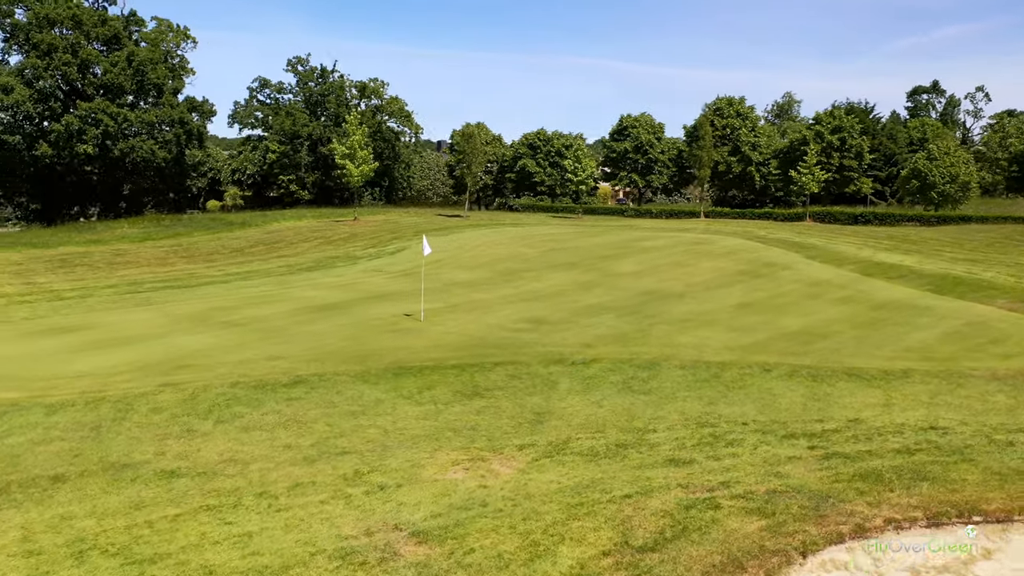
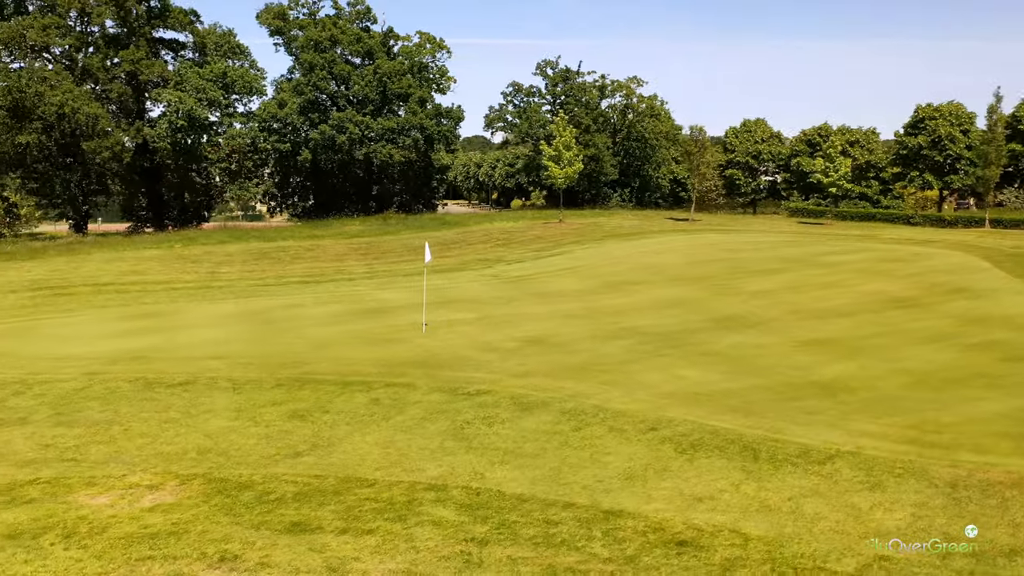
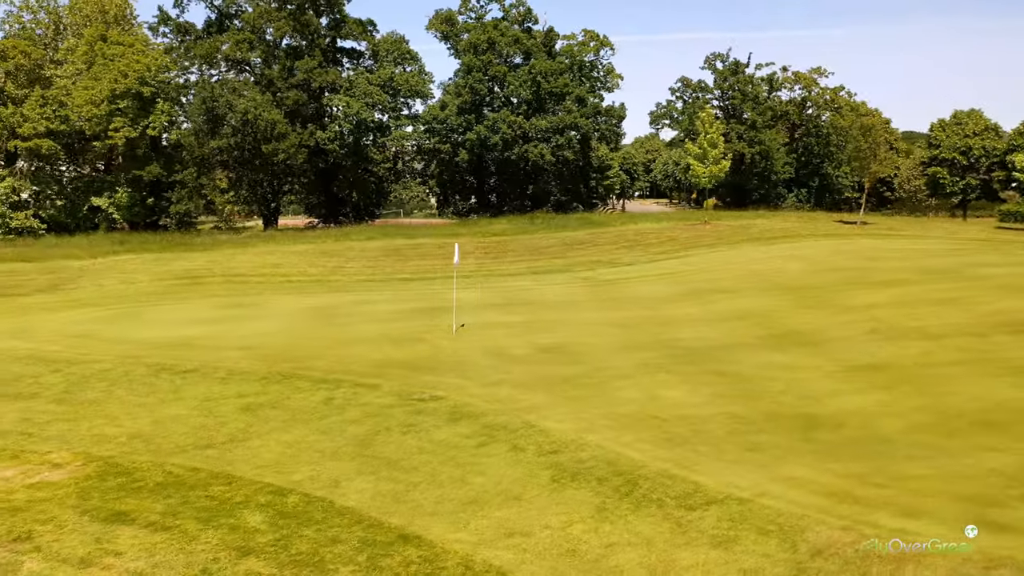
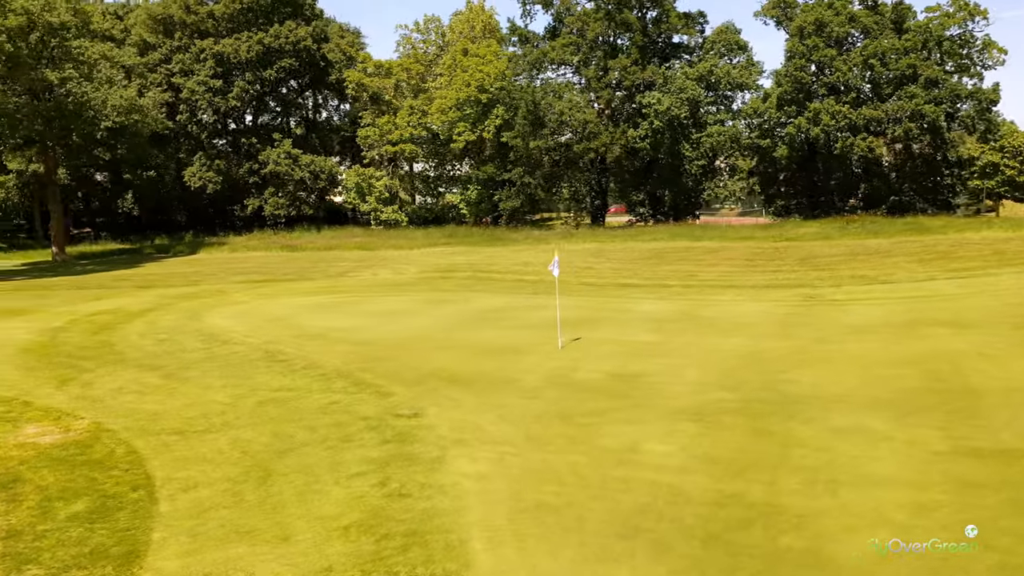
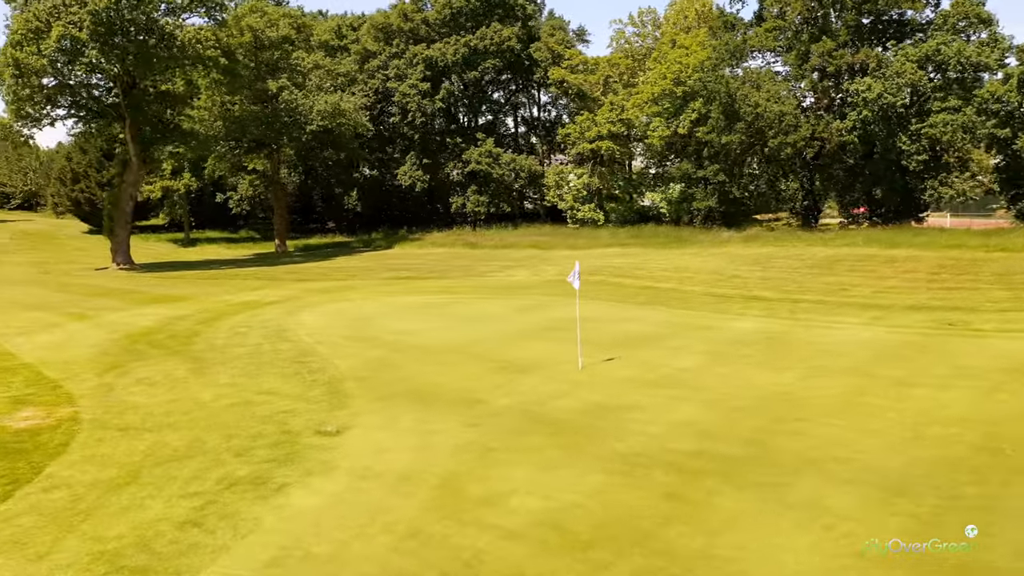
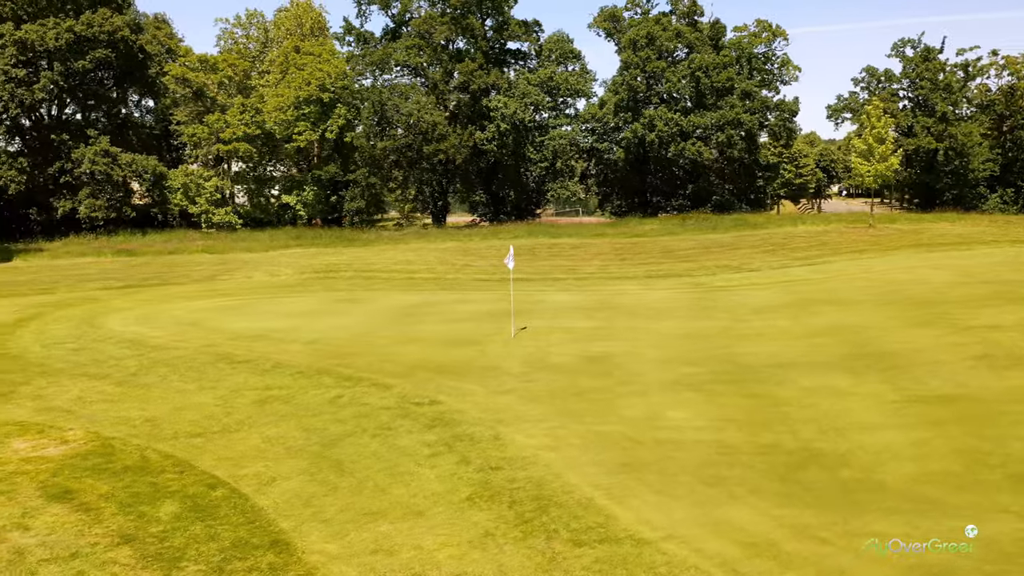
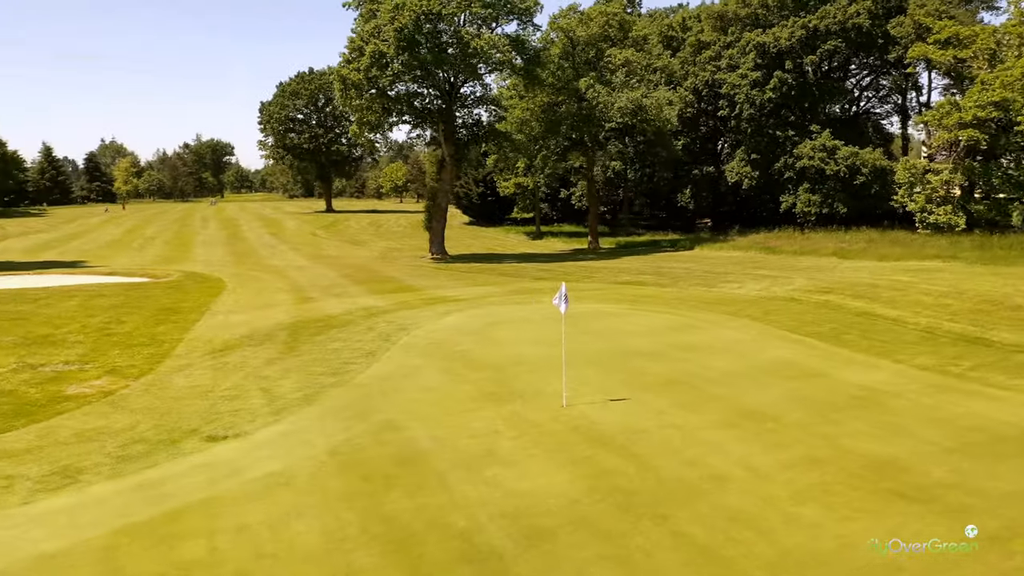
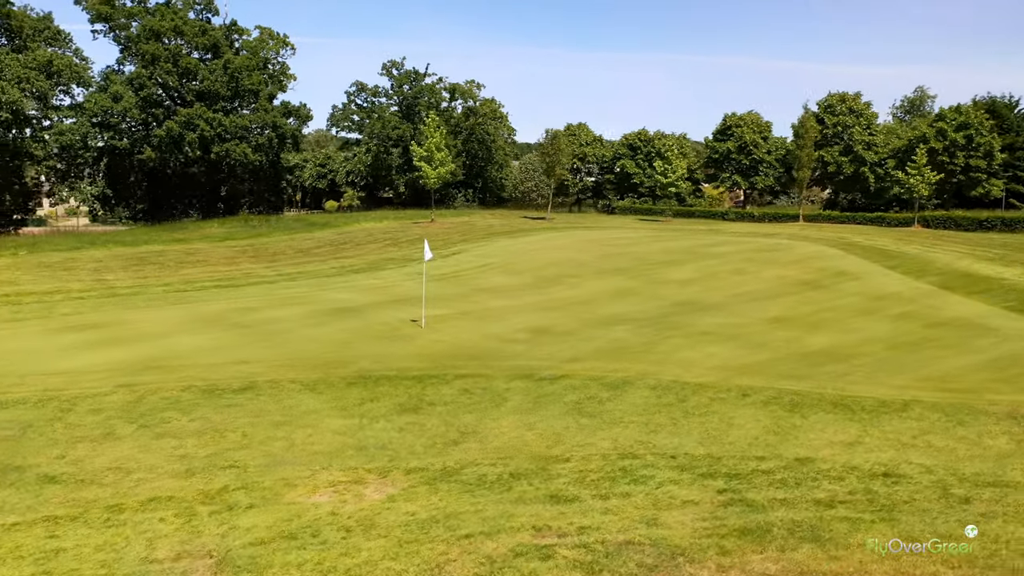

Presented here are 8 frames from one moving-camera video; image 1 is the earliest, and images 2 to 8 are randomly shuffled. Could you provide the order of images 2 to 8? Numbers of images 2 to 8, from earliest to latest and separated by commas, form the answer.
8, 2, 3, 6, 4, 5, 7
